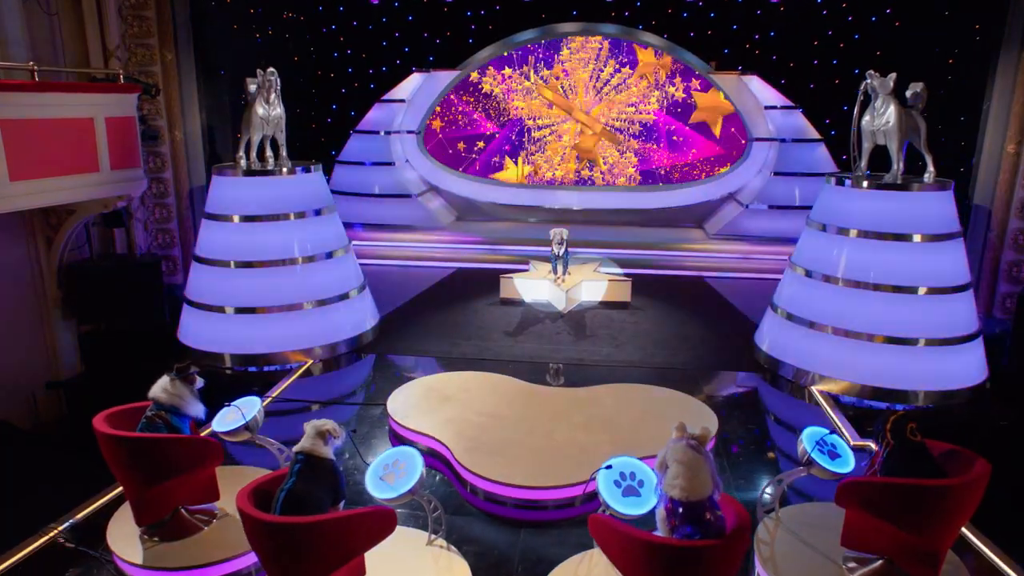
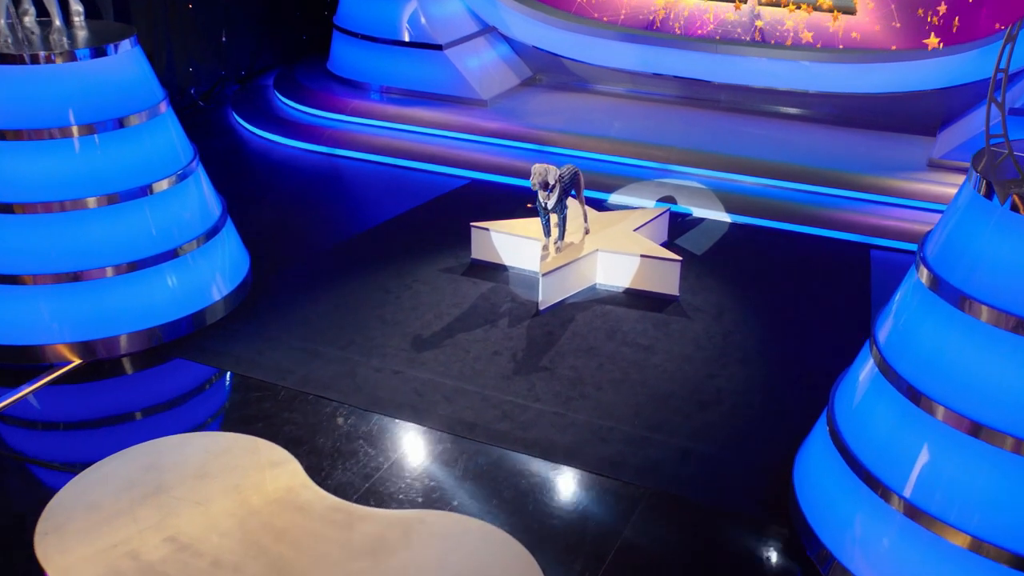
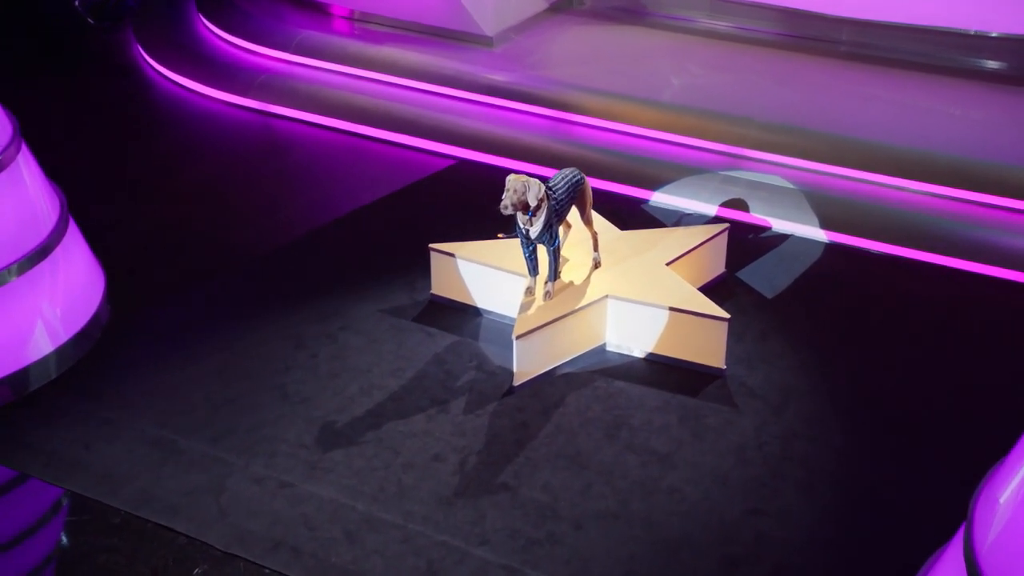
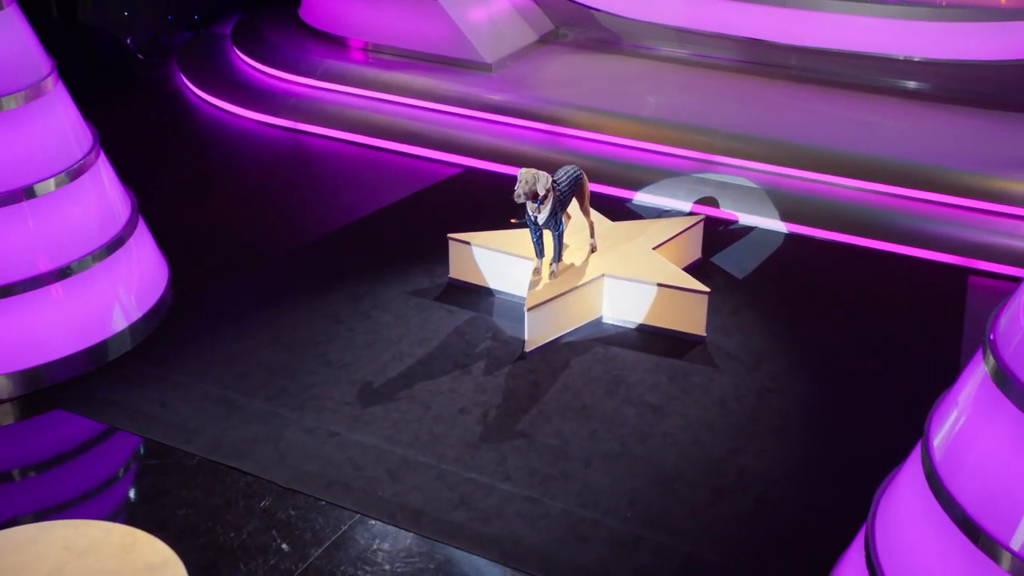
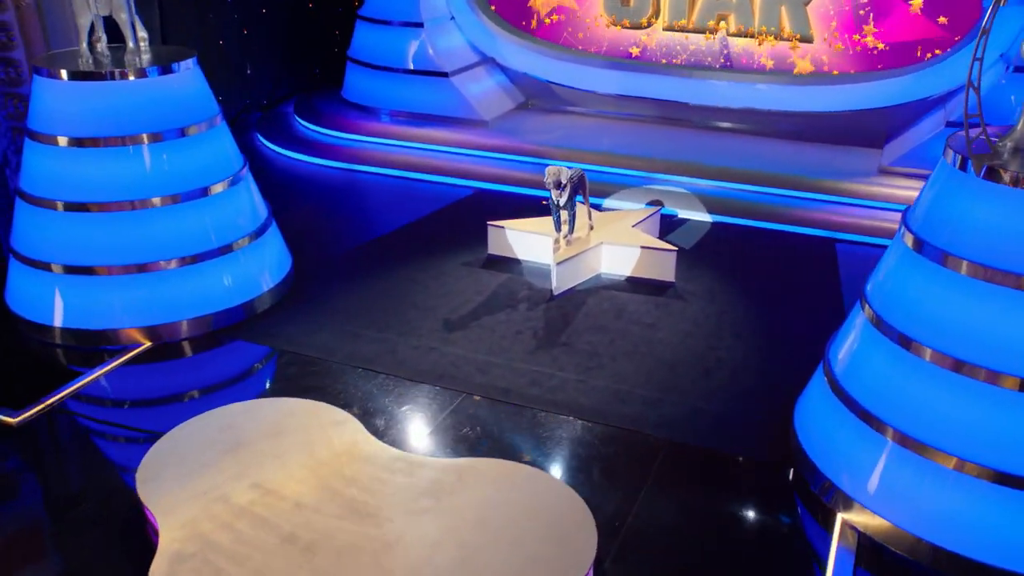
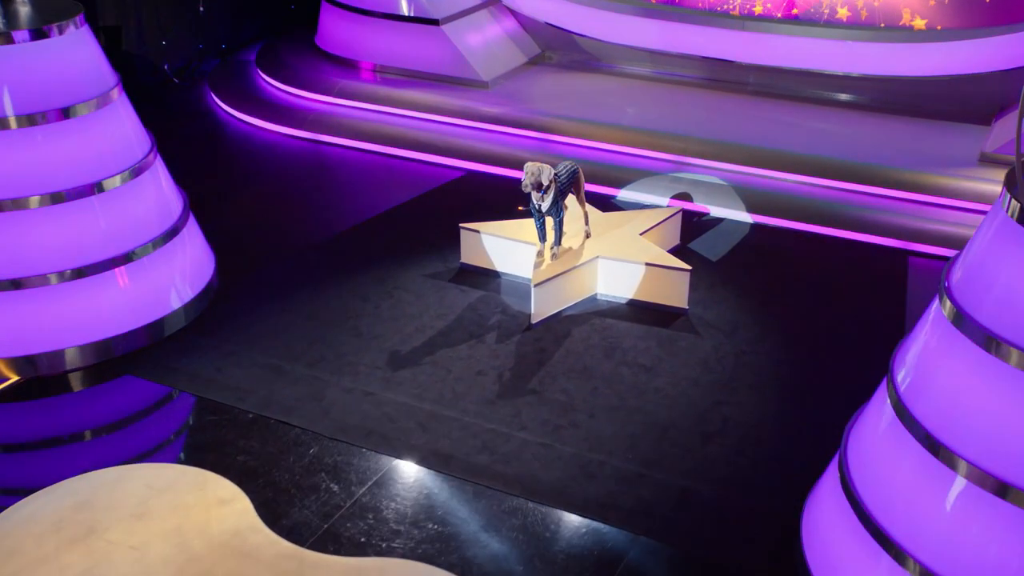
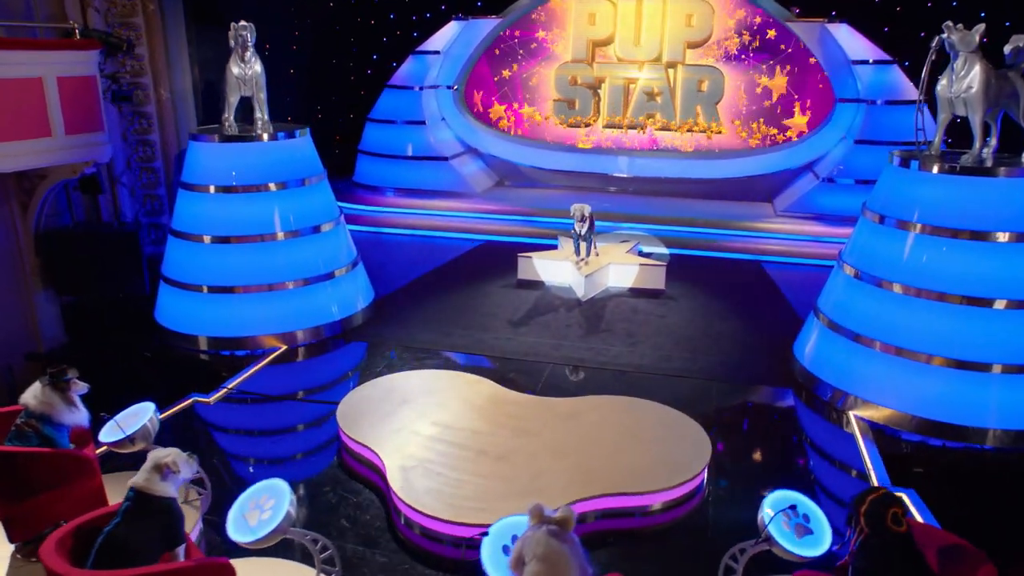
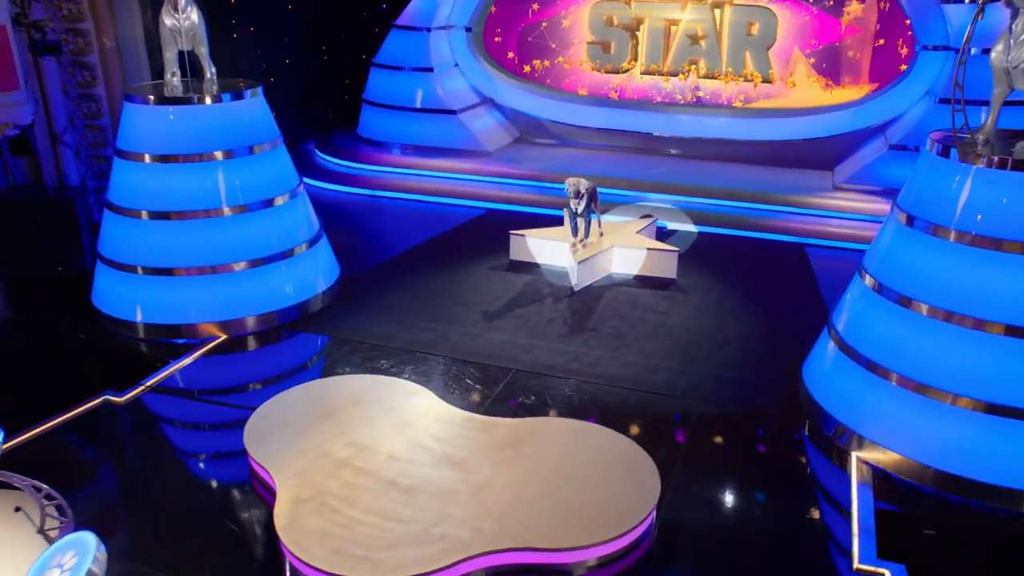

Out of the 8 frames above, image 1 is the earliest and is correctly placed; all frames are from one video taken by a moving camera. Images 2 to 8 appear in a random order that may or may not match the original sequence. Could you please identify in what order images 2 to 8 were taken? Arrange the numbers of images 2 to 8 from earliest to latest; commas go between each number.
7, 8, 5, 2, 6, 4, 3
